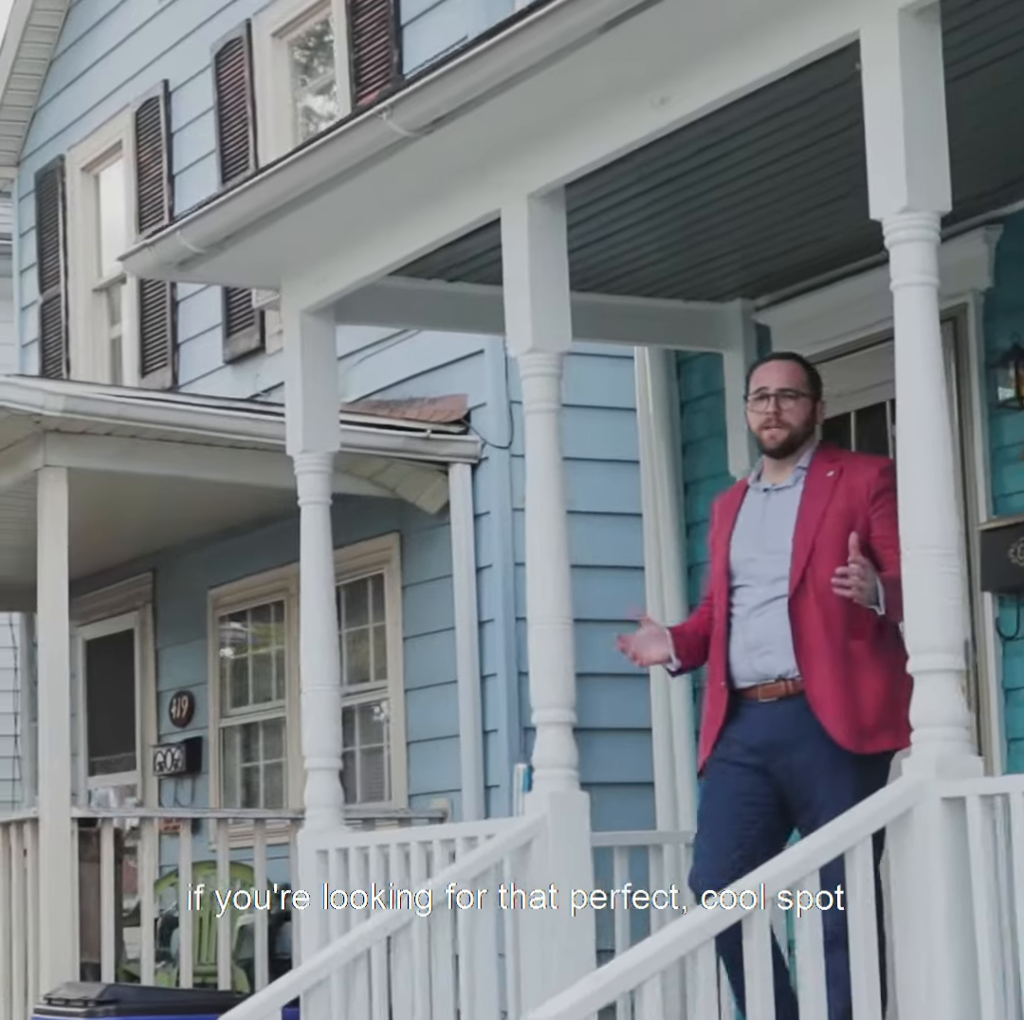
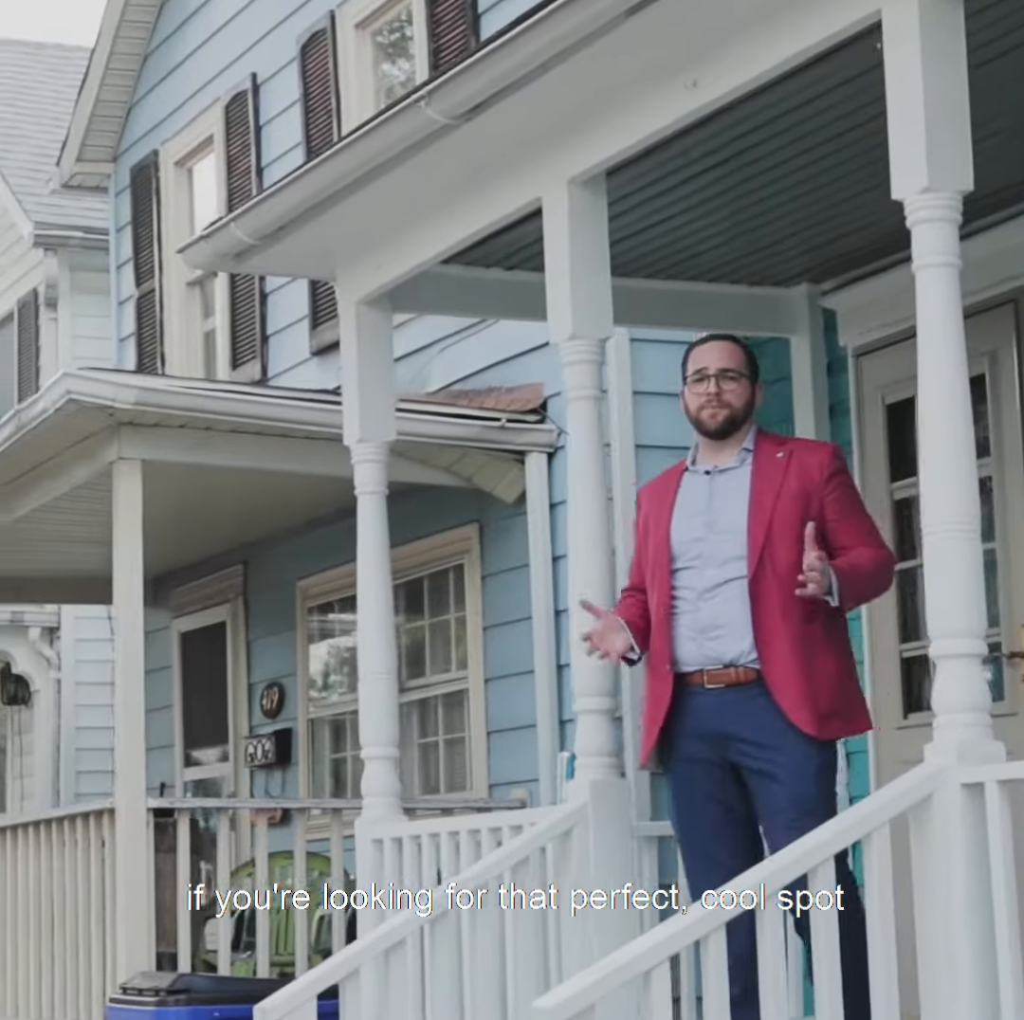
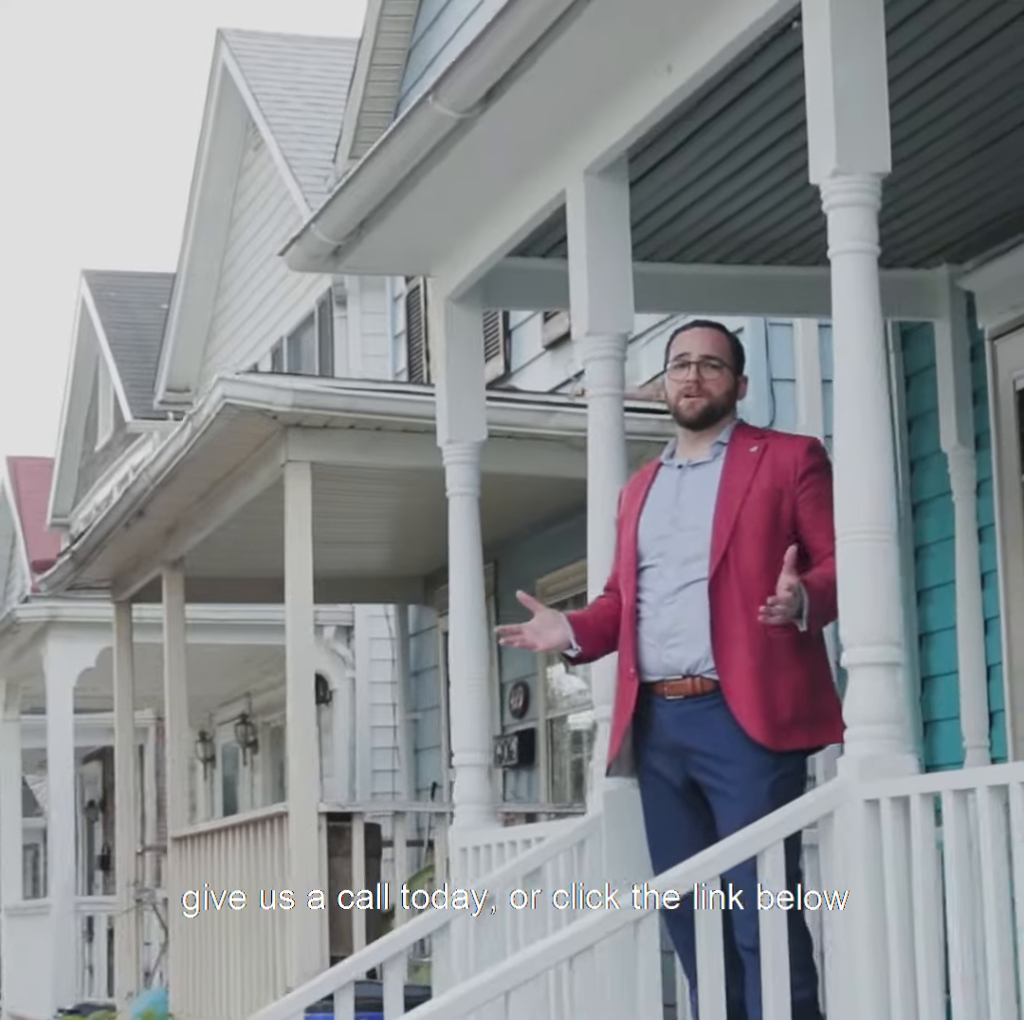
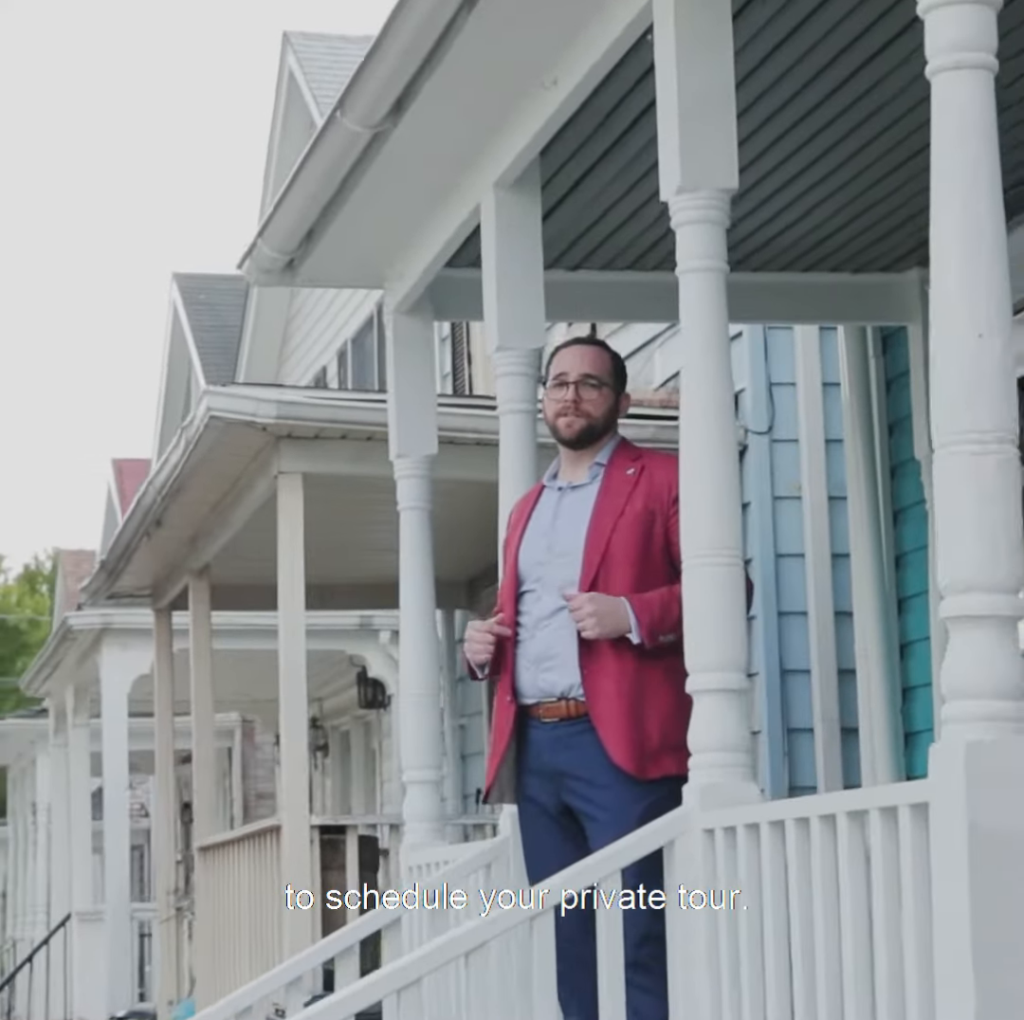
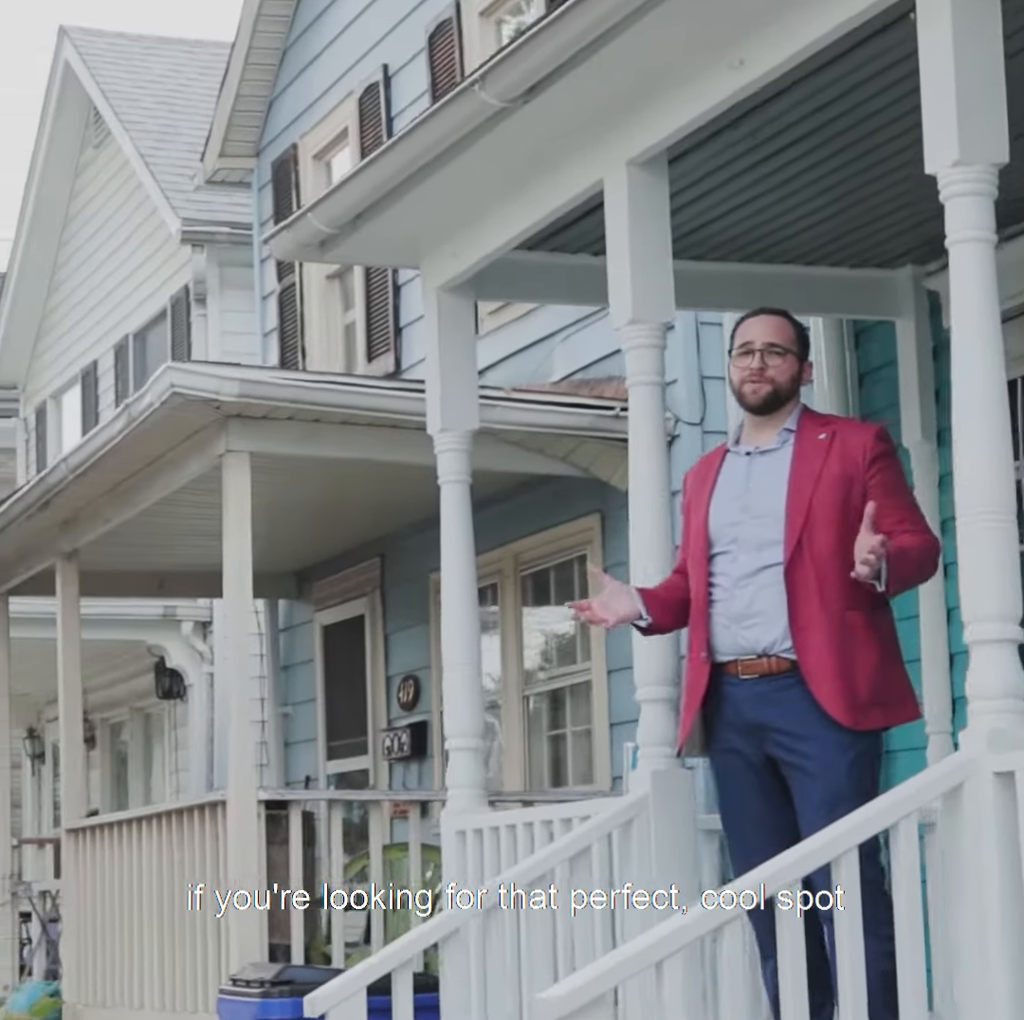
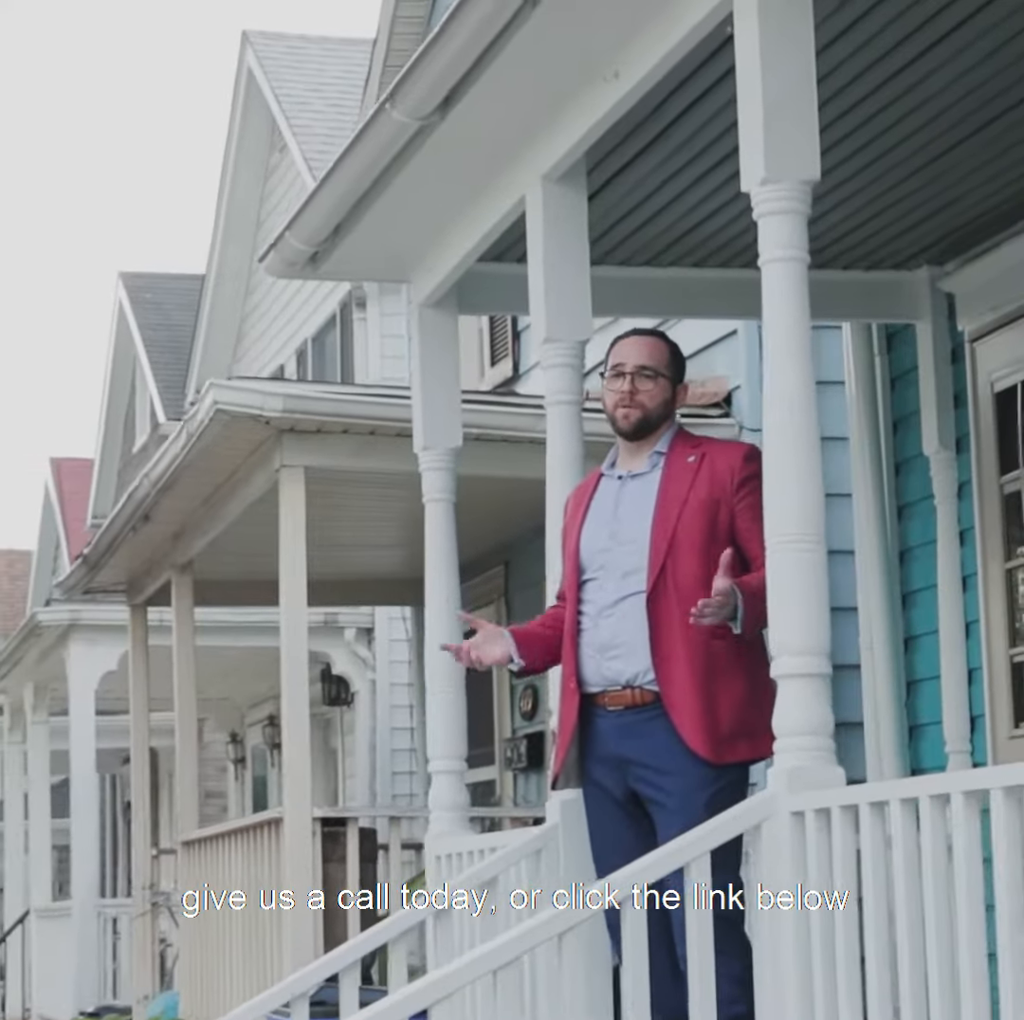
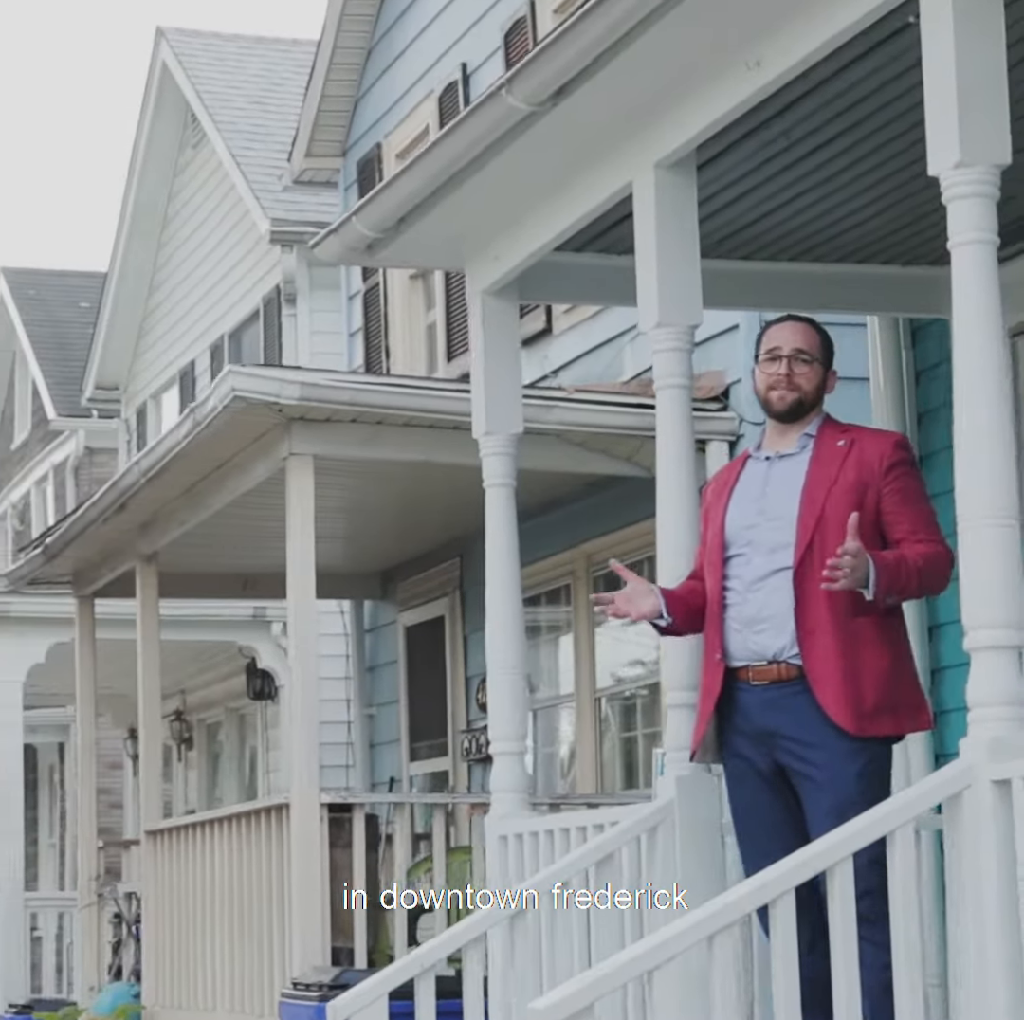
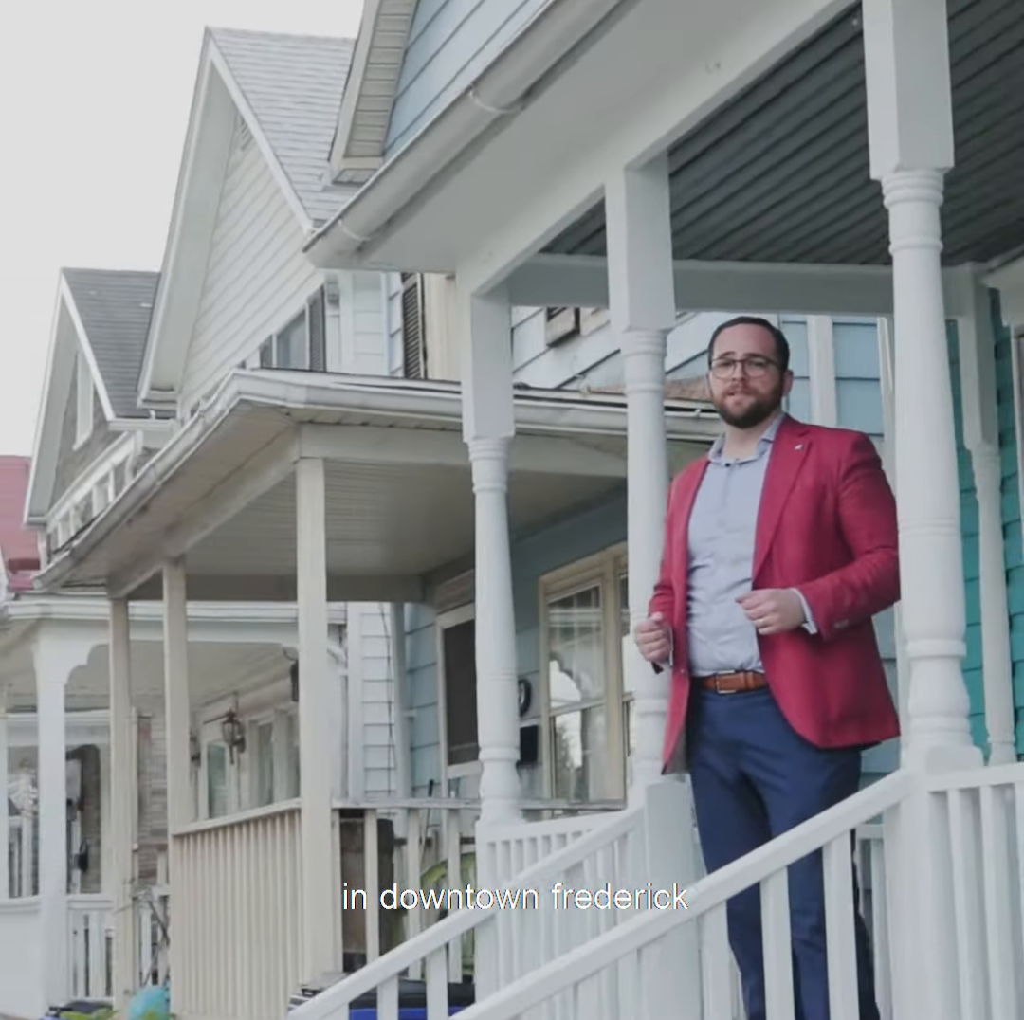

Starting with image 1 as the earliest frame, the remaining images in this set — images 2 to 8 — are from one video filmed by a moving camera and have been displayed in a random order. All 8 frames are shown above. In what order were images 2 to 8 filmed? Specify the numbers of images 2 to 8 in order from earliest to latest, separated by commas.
2, 5, 7, 8, 3, 6, 4
